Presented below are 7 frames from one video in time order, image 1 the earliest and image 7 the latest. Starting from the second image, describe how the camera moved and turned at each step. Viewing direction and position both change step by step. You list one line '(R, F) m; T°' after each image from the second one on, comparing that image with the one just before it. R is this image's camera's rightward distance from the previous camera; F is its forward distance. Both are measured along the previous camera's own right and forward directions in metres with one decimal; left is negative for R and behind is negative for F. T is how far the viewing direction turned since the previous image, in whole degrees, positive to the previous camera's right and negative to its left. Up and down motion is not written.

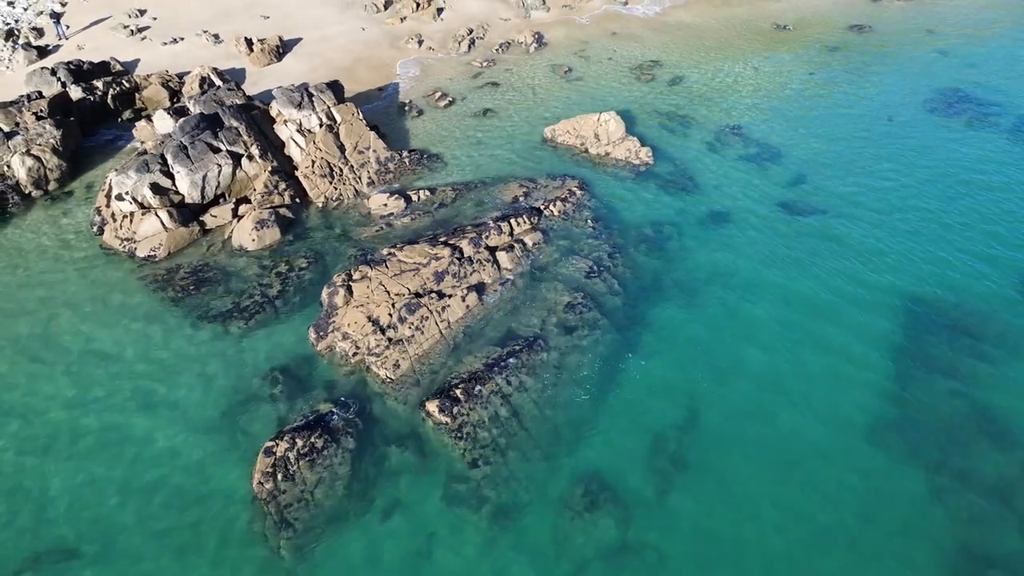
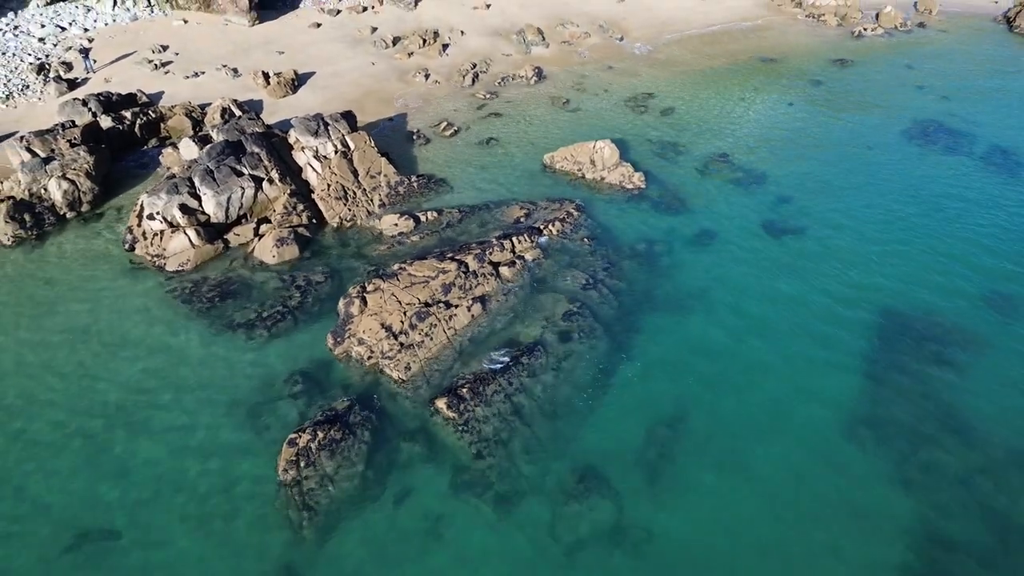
(0.0, -1.5) m; 0°
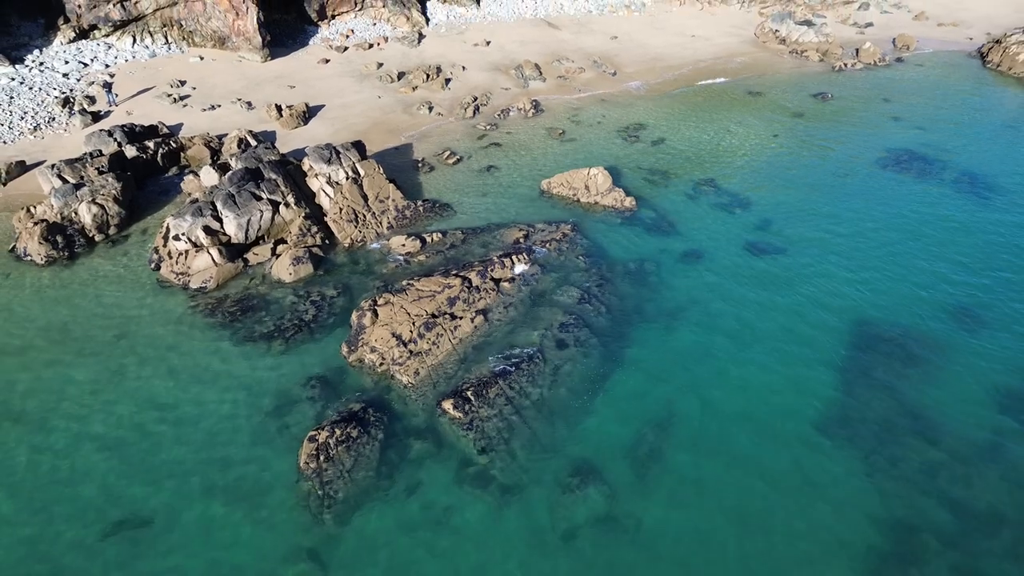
(-0.1, -1.6) m; 0°
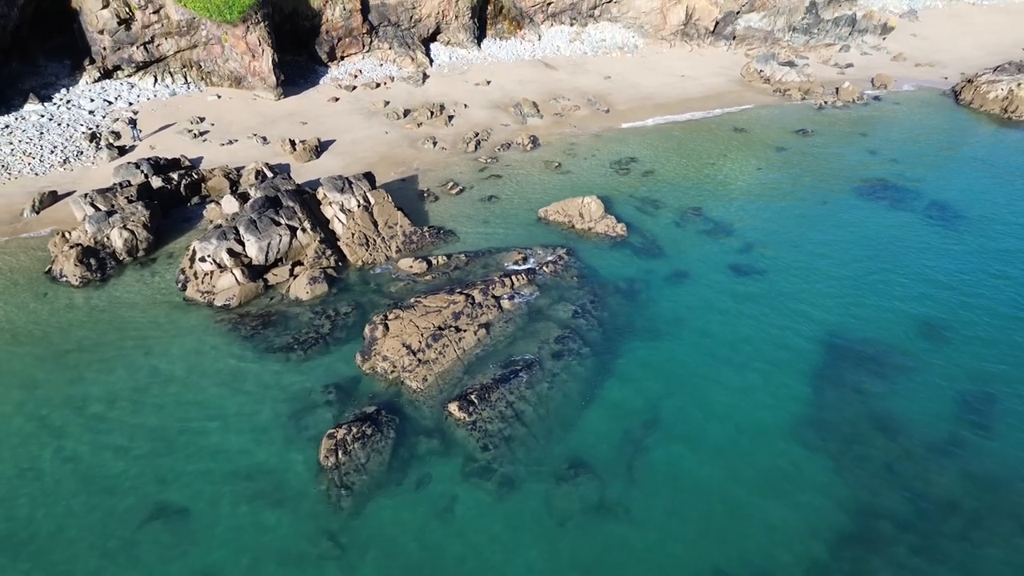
(0.0, -1.9) m; 0°
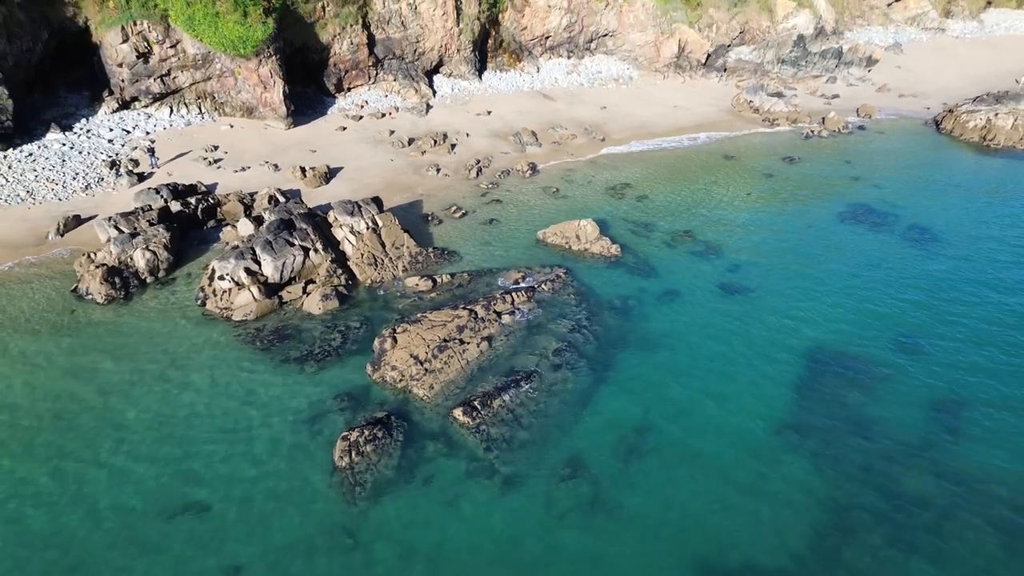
(0.0, -1.6) m; 0°
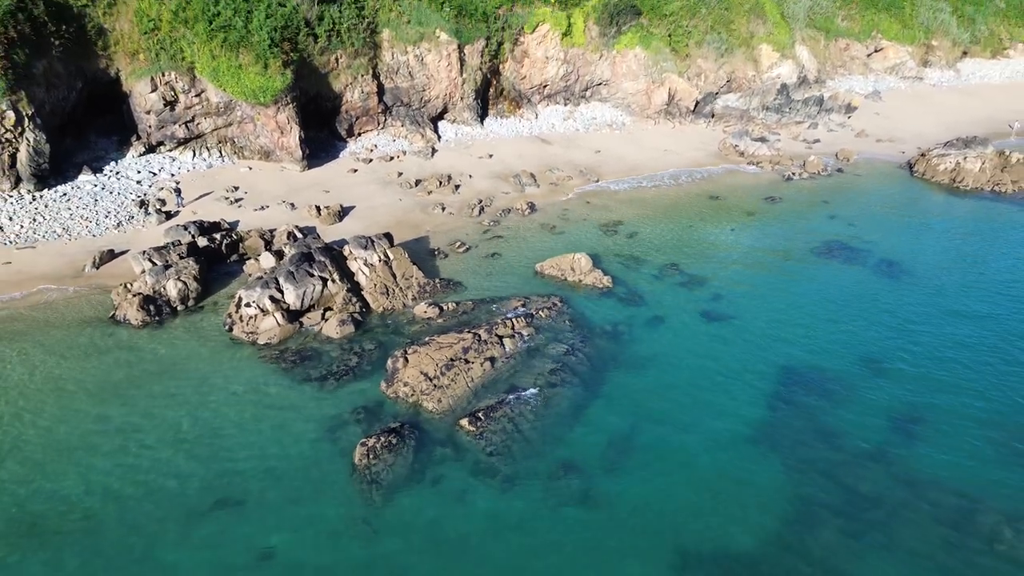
(0.0, -2.8) m; 0°
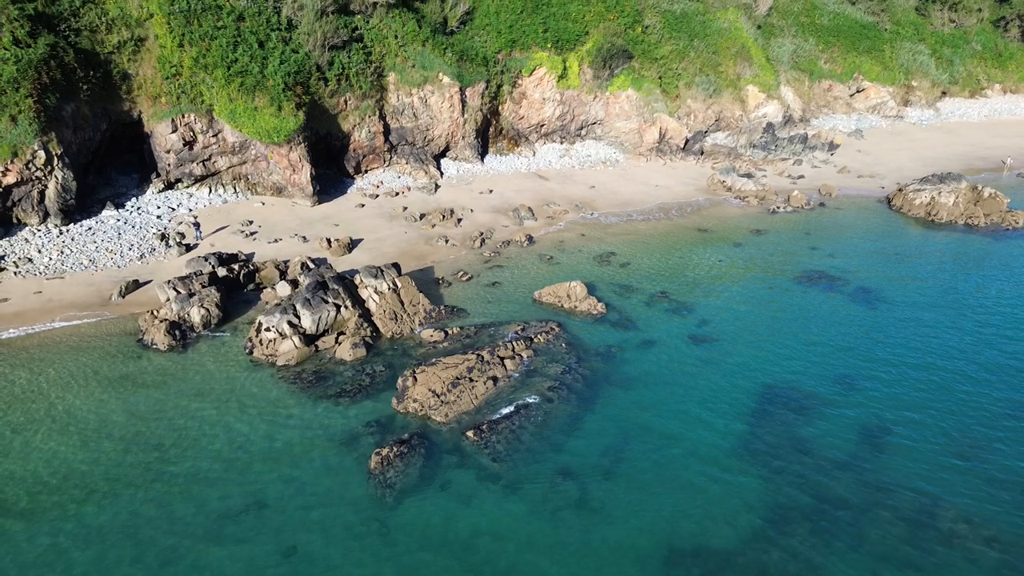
(-0.1, -2.5) m; 0°
